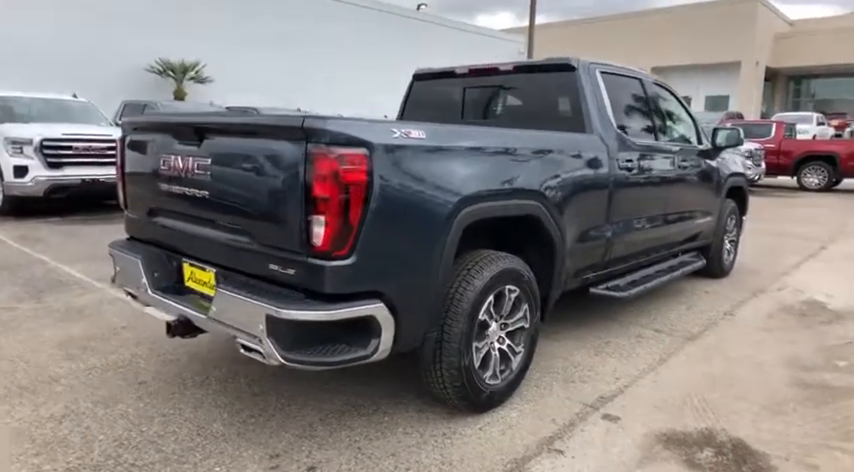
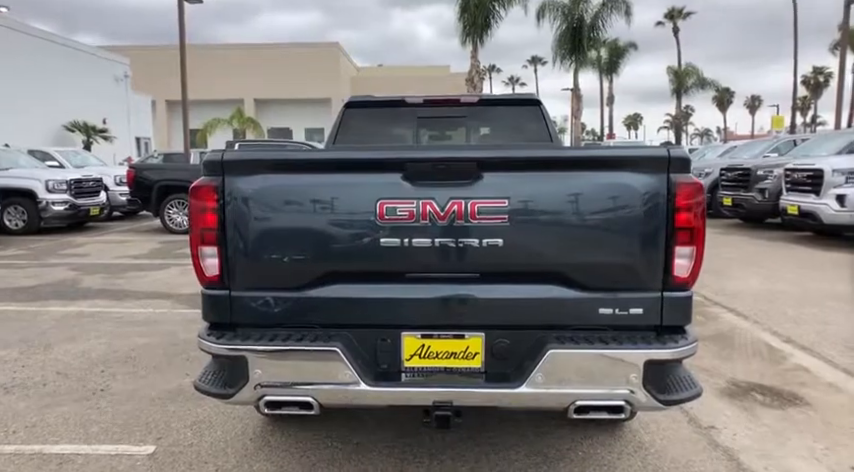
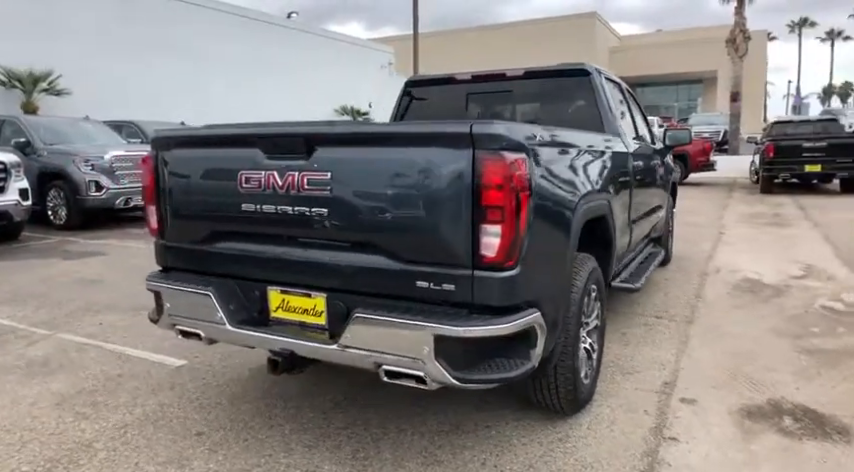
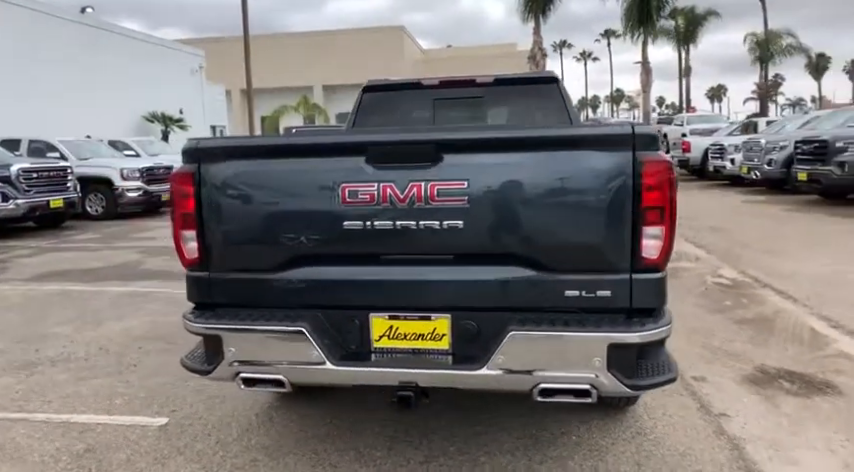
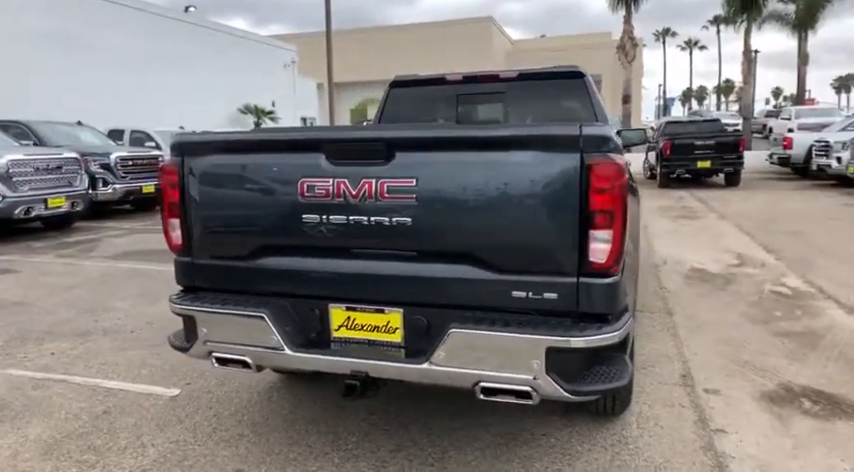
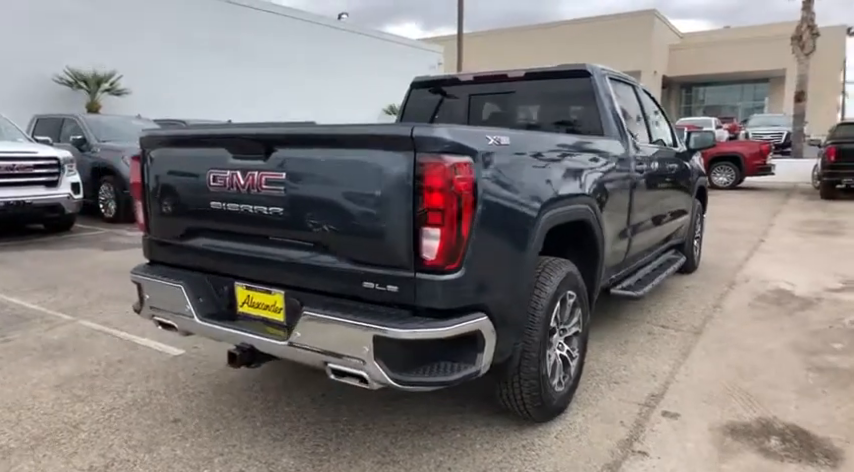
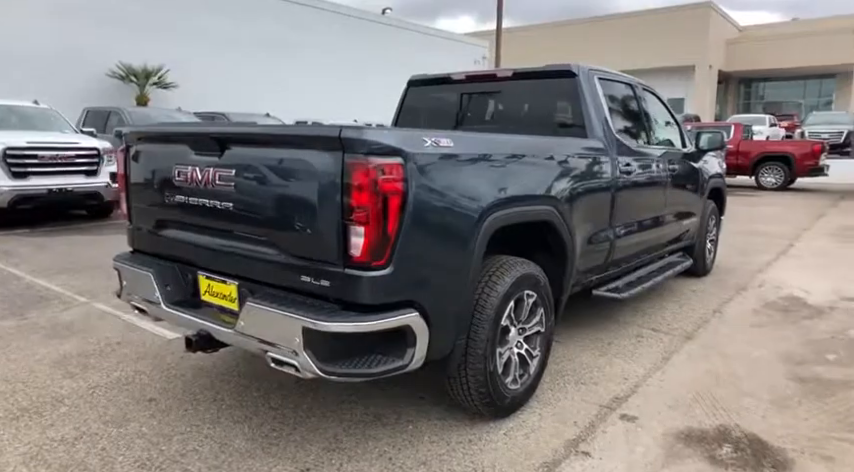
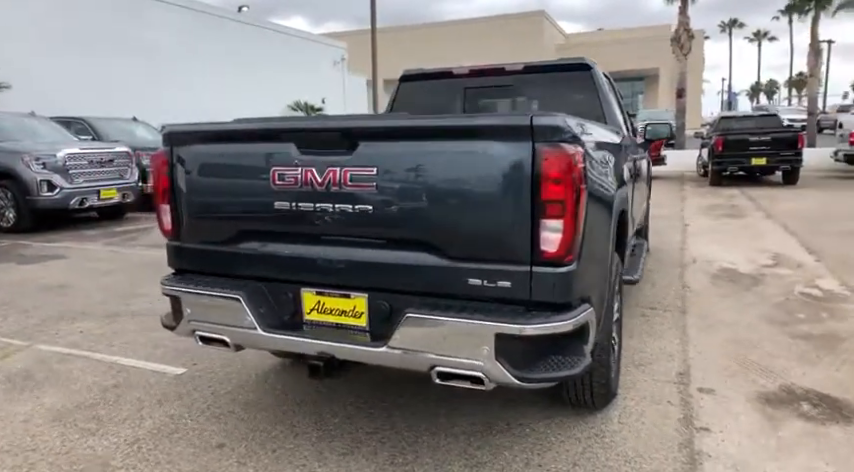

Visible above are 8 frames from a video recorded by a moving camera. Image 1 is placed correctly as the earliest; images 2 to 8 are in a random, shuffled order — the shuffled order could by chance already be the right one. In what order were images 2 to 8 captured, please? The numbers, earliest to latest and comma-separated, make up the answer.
7, 6, 3, 8, 5, 4, 2
